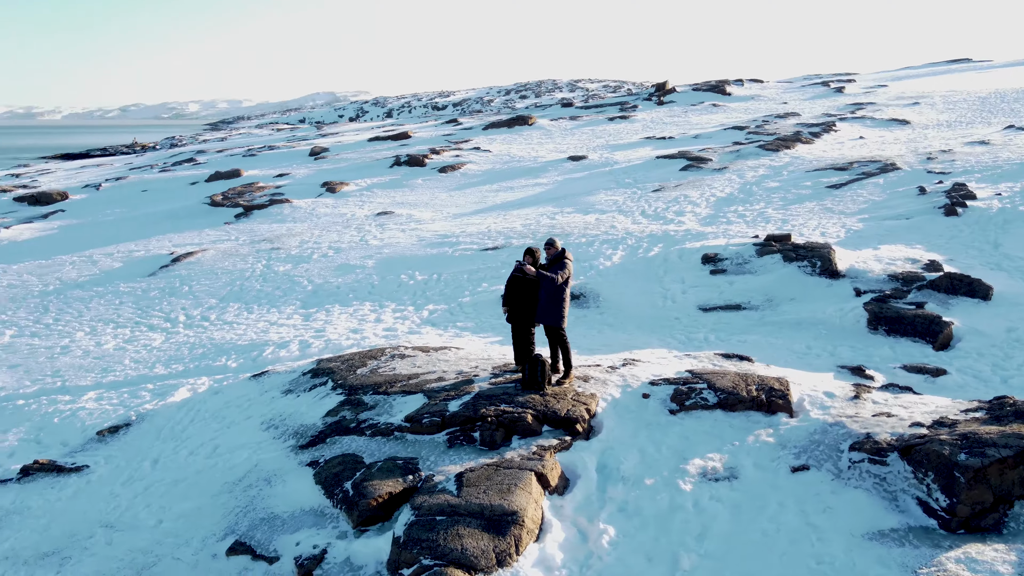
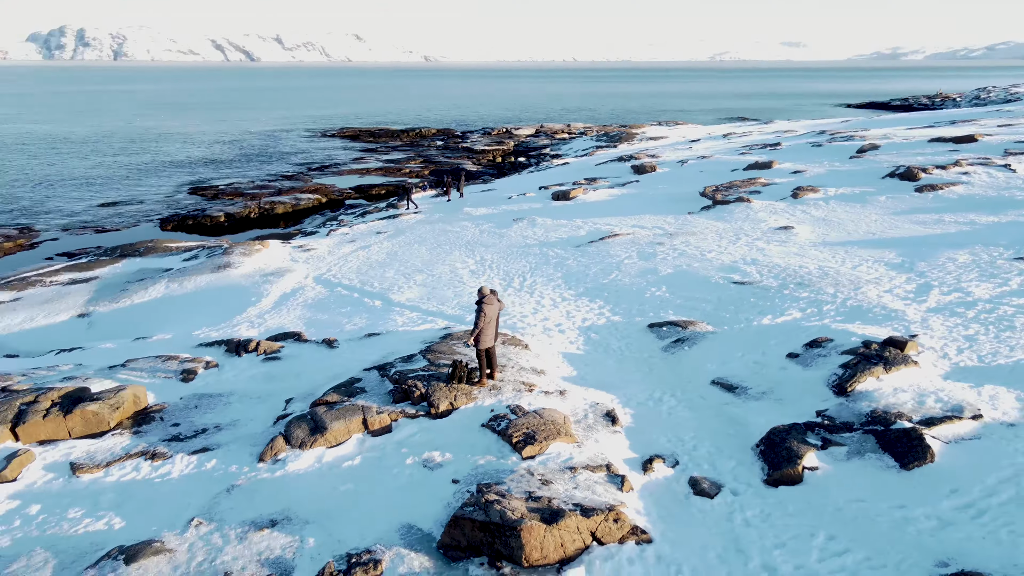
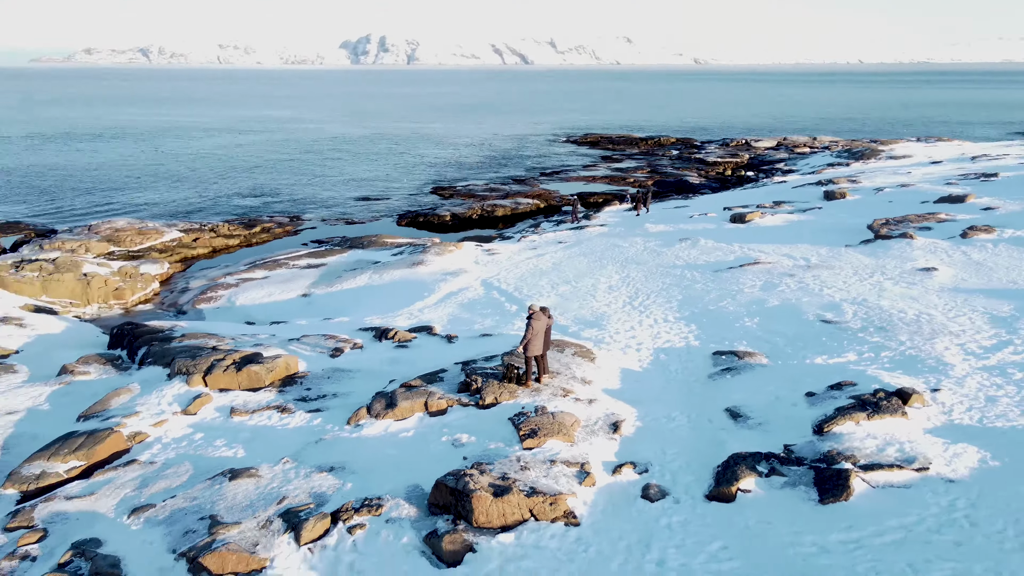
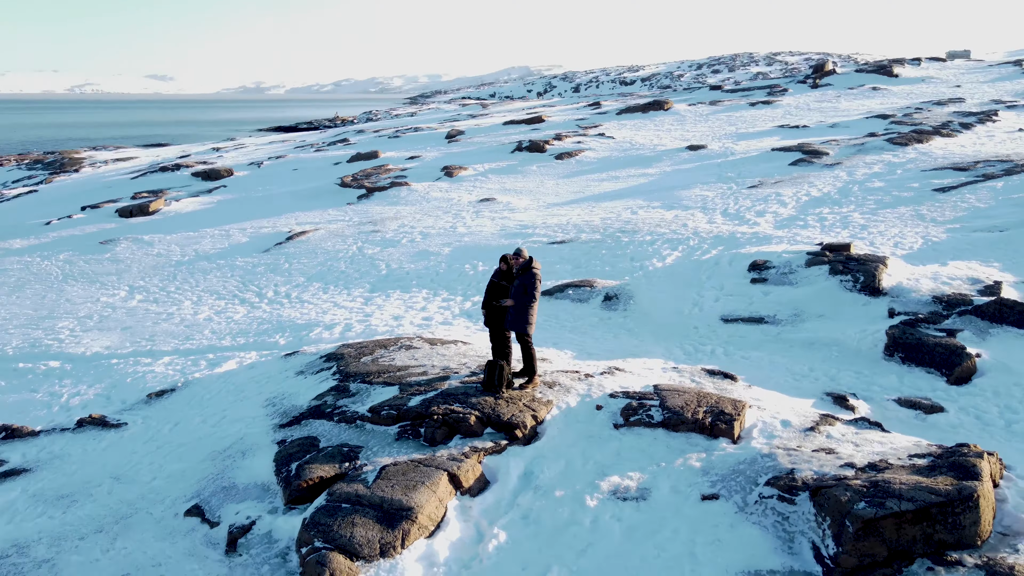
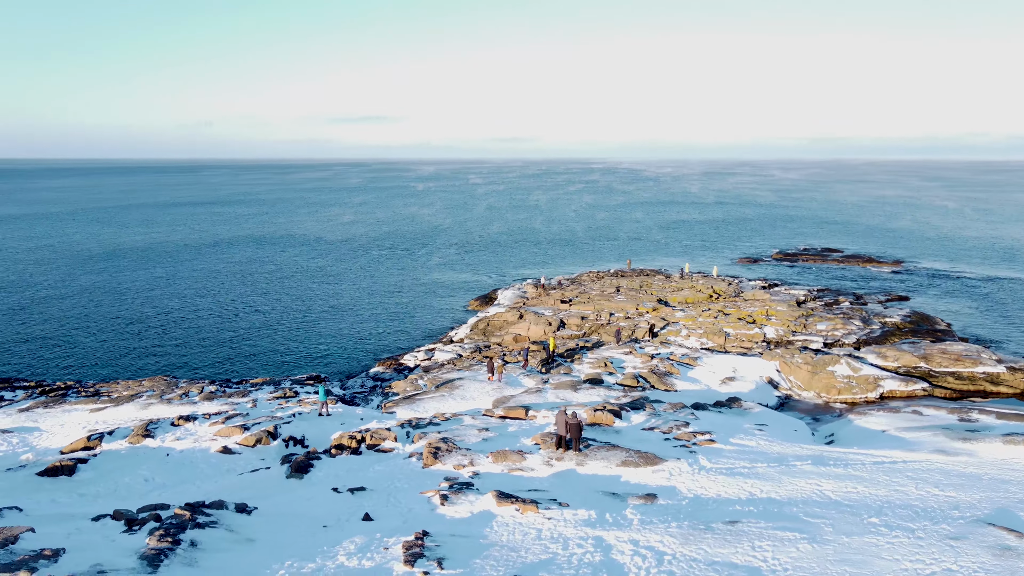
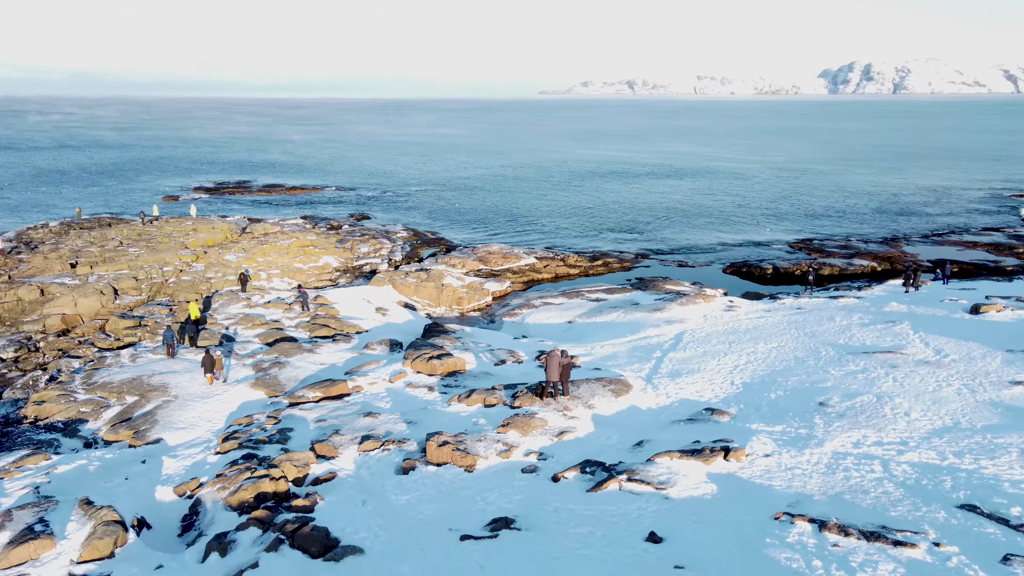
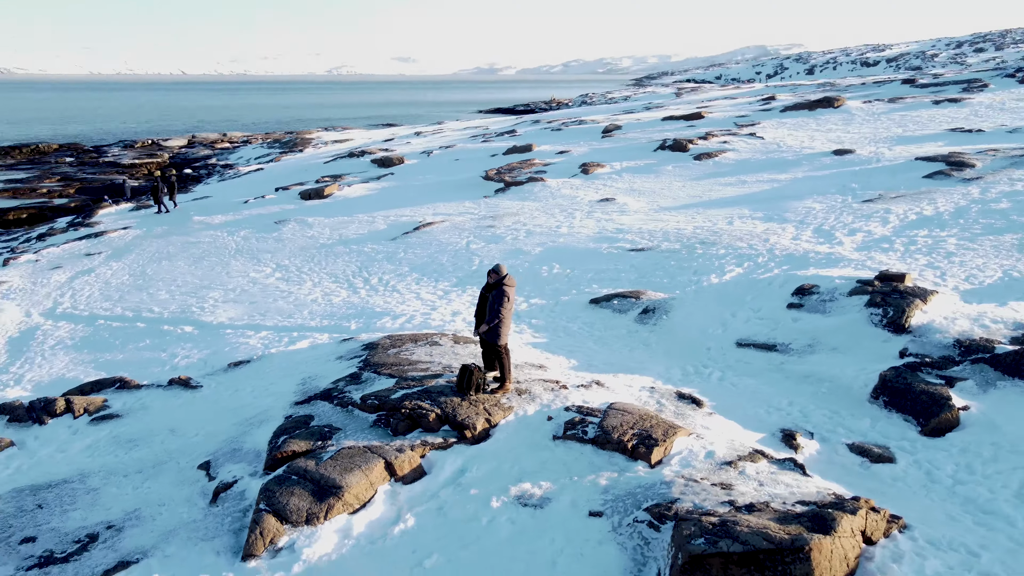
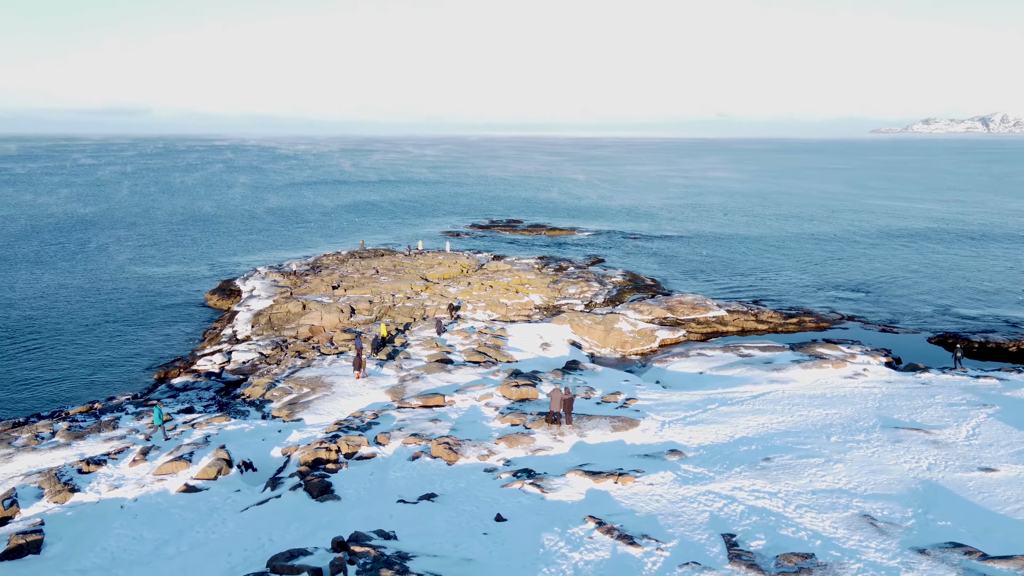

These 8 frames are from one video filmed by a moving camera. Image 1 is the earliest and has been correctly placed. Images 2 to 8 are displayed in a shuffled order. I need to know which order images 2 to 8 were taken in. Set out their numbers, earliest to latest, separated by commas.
4, 7, 2, 3, 6, 8, 5
